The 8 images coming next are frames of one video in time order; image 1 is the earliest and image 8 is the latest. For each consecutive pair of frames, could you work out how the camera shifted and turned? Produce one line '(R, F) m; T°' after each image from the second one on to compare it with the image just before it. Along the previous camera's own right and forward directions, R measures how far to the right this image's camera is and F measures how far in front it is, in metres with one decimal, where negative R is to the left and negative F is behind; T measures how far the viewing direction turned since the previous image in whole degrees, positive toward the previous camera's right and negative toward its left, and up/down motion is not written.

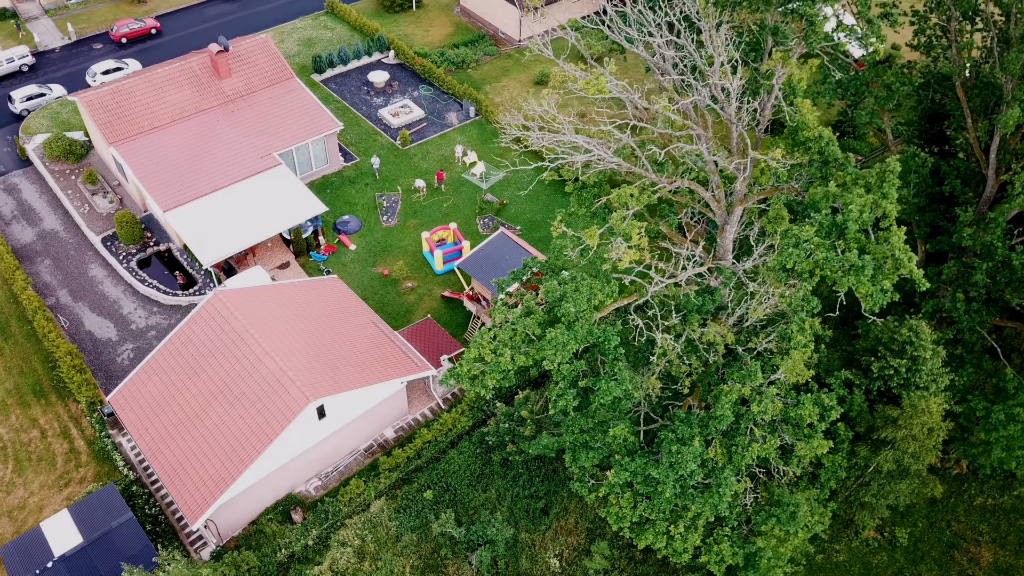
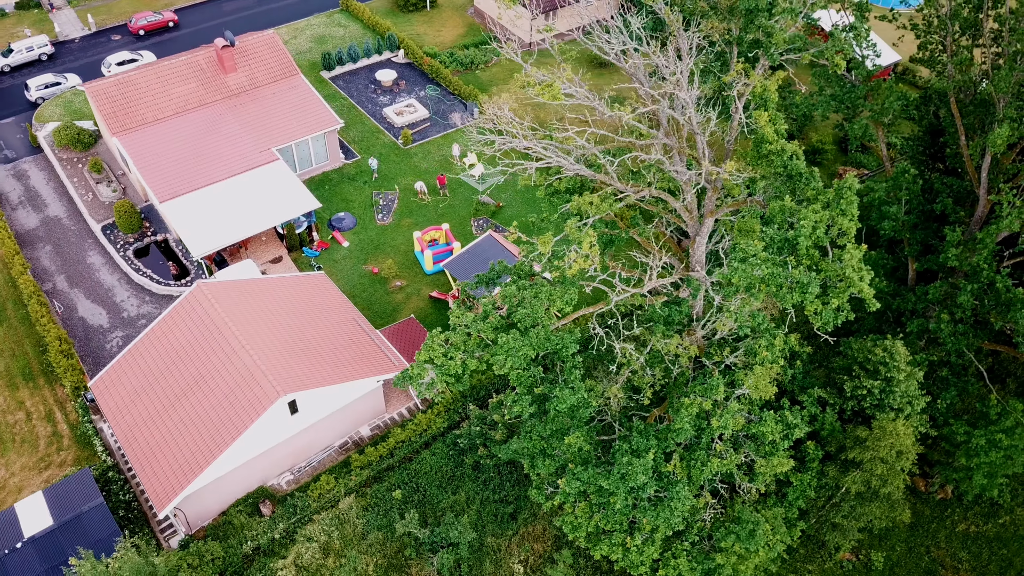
(+1.7, +0.1) m; -2°
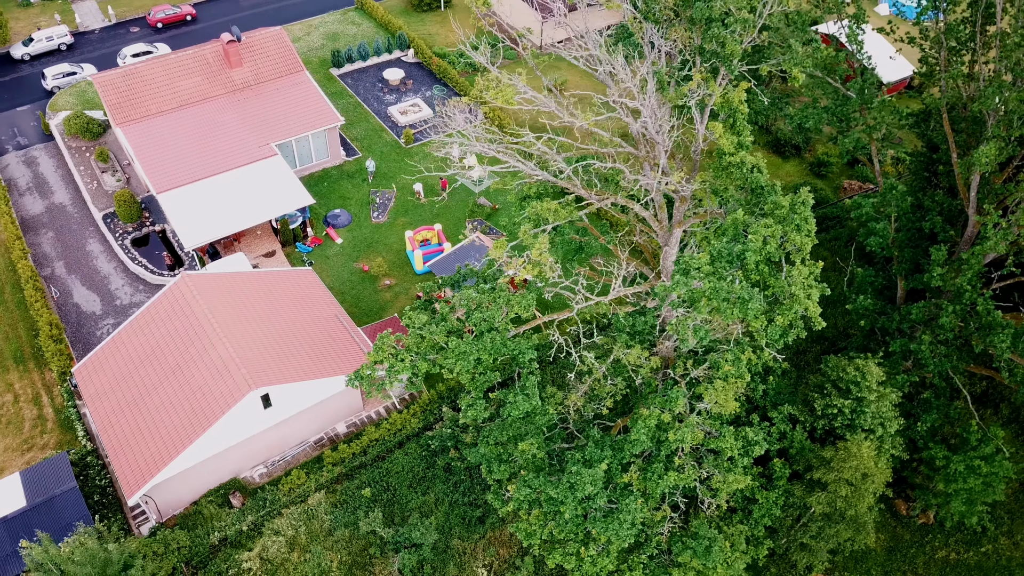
(+1.7, +0.1) m; -2°
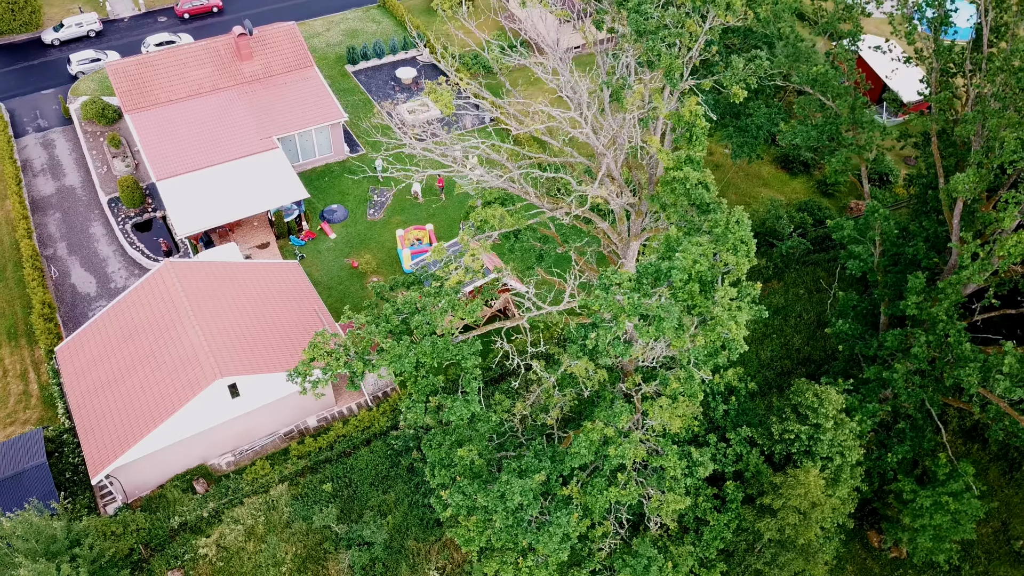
(+2.3, +0.2) m; -3°
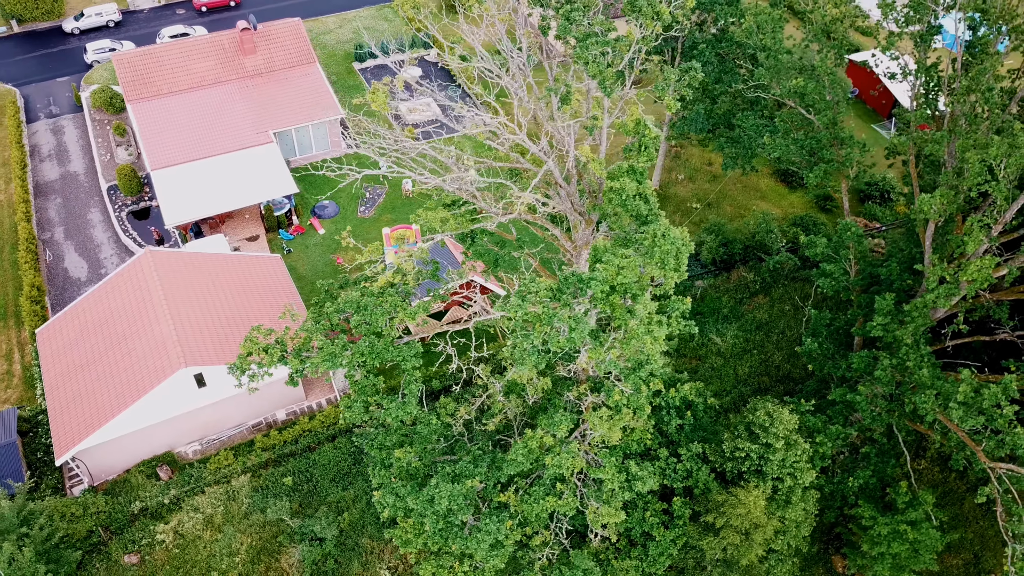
(+2.2, +0.1) m; -3°
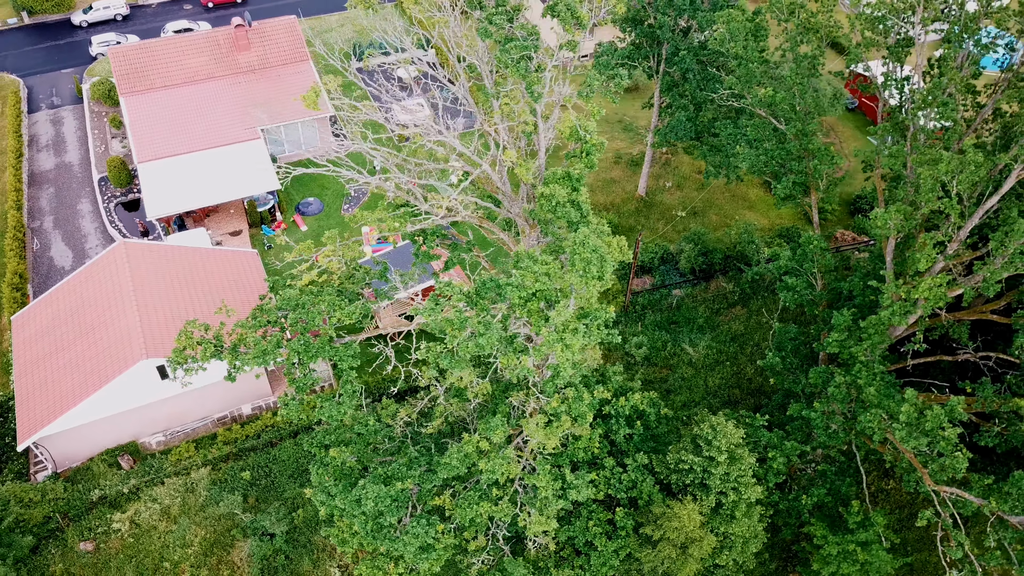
(+2.1, +0.1) m; -2°
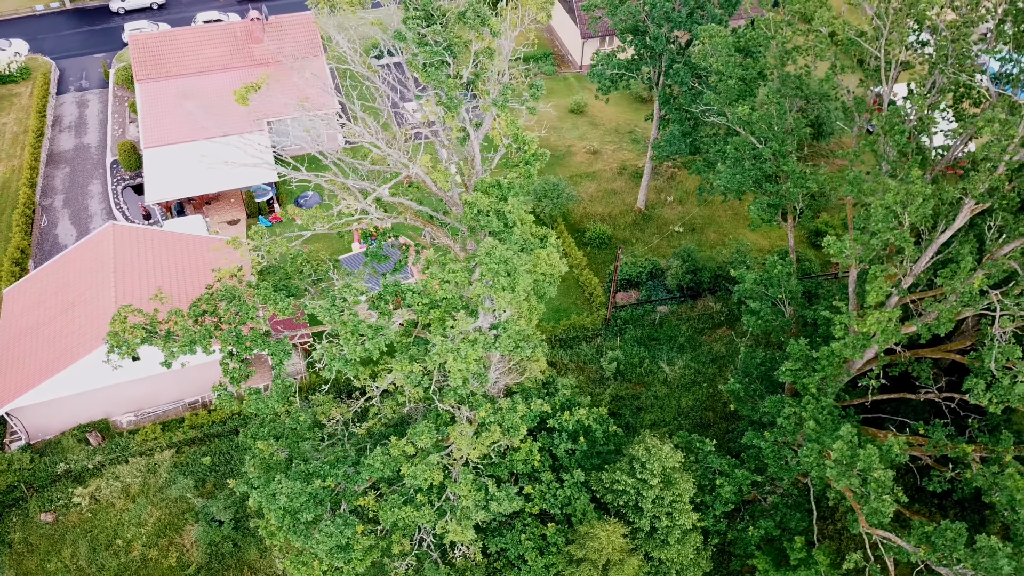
(+2.7, +0.2) m; -4°
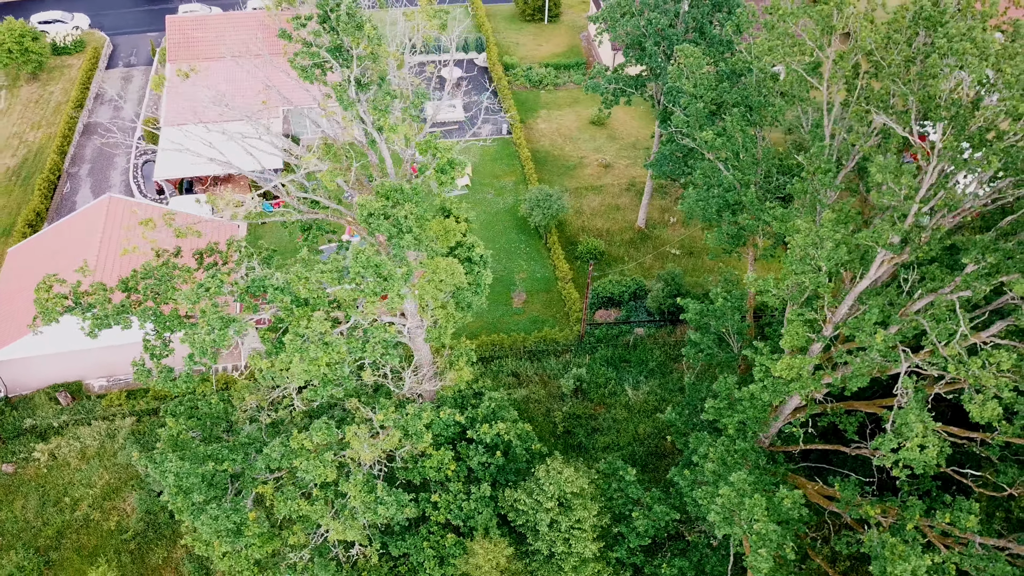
(+3.9, +0.4) m; -6°
